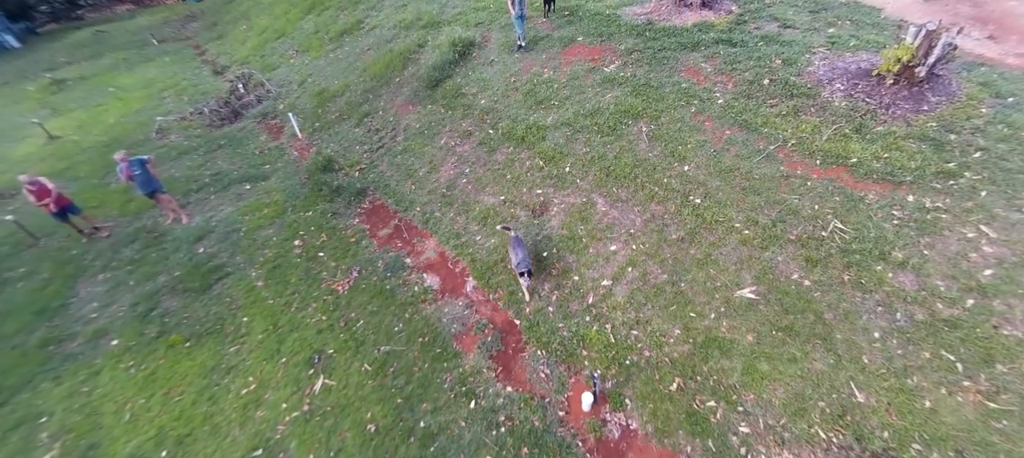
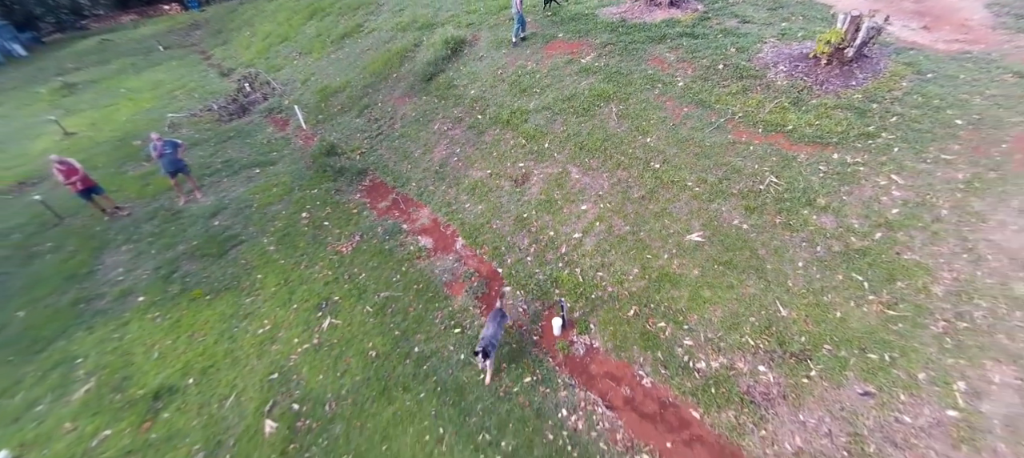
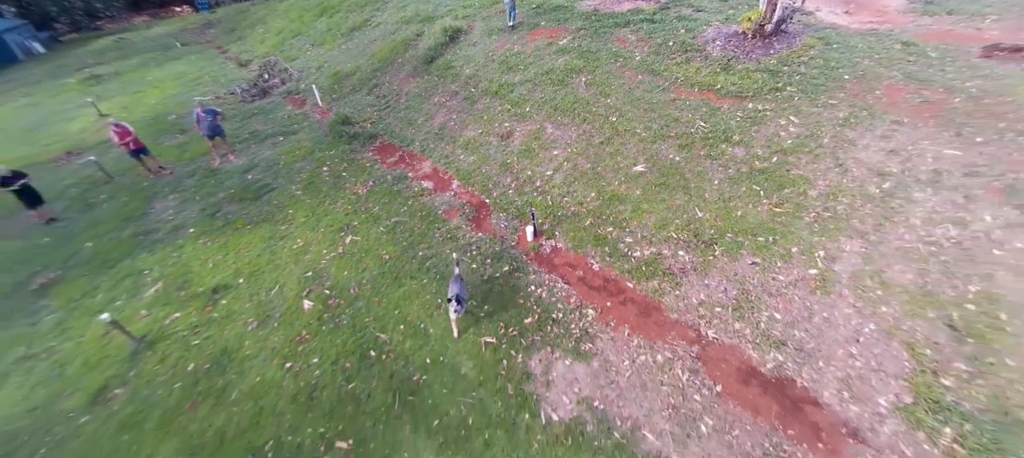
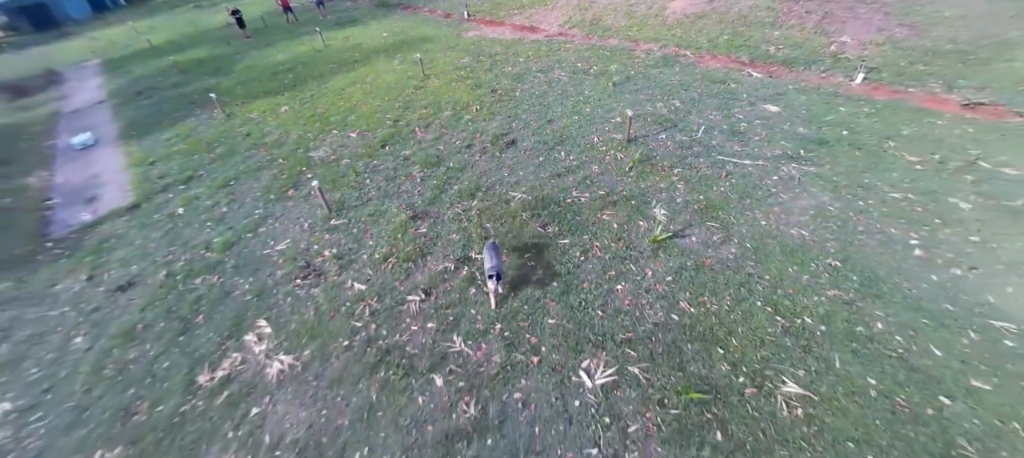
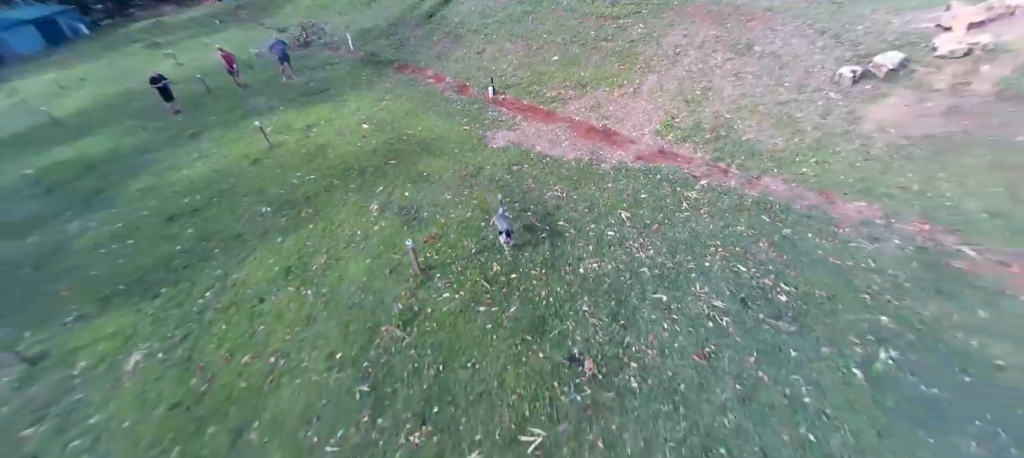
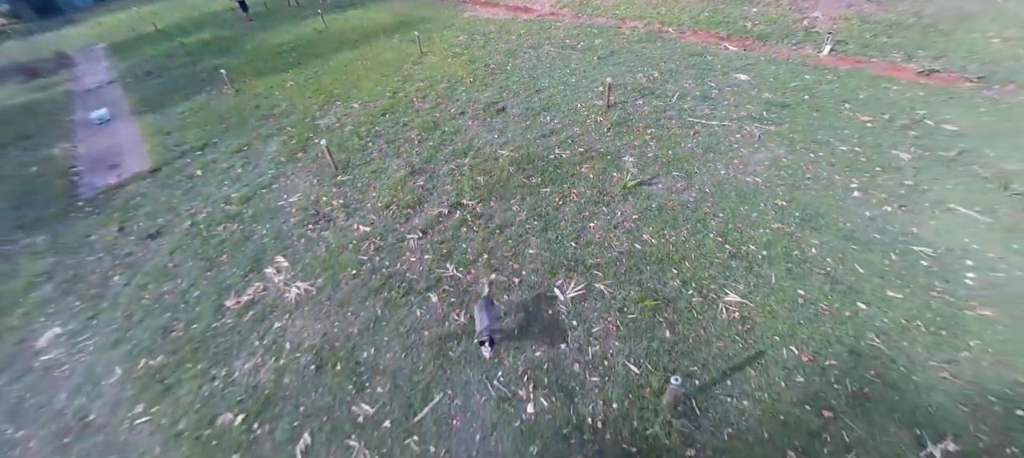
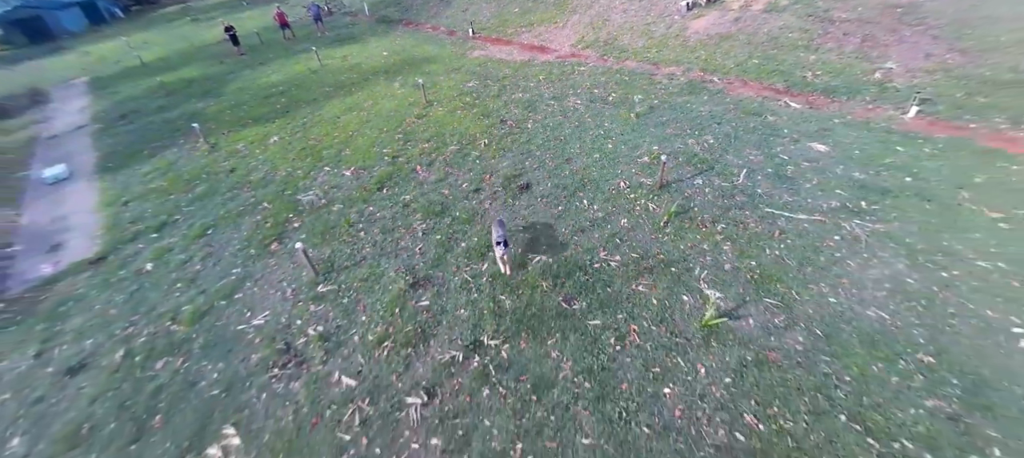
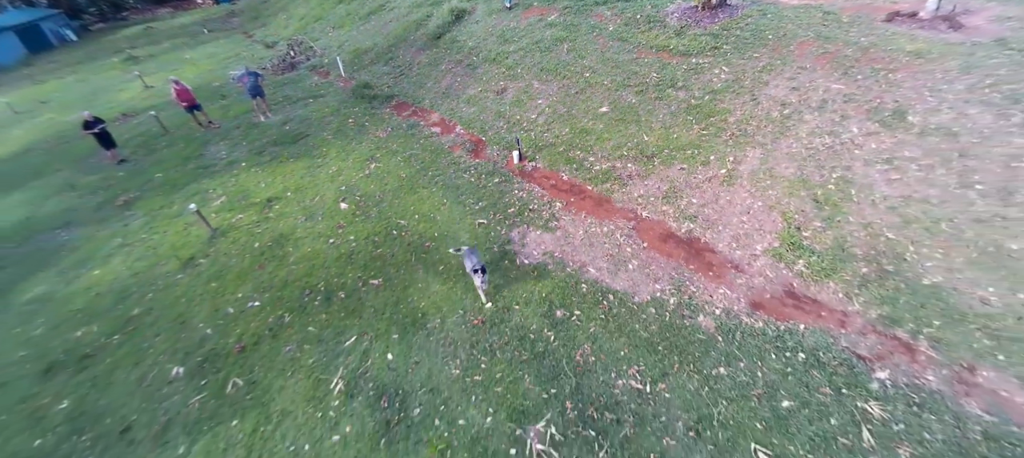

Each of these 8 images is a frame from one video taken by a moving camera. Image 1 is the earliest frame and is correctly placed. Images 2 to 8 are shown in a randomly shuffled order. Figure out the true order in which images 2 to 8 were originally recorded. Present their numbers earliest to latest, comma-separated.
2, 3, 8, 5, 7, 4, 6
